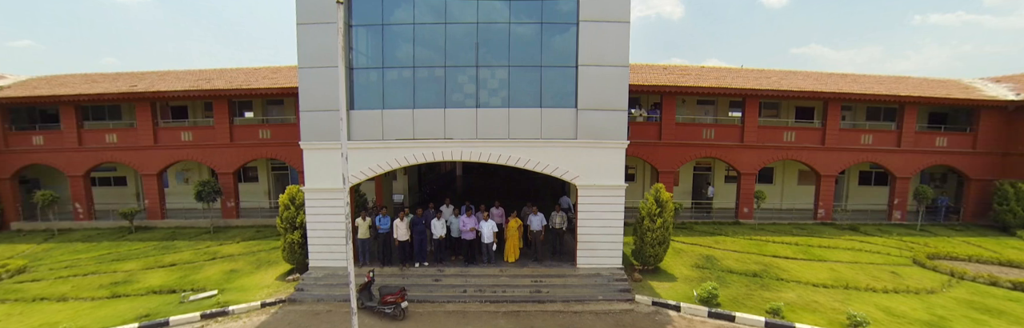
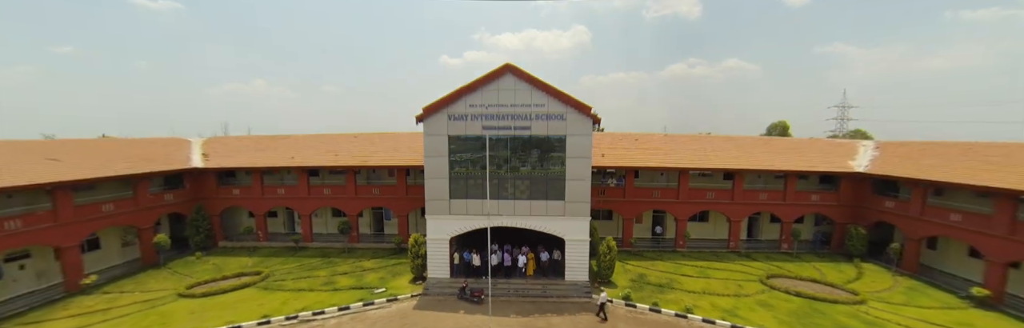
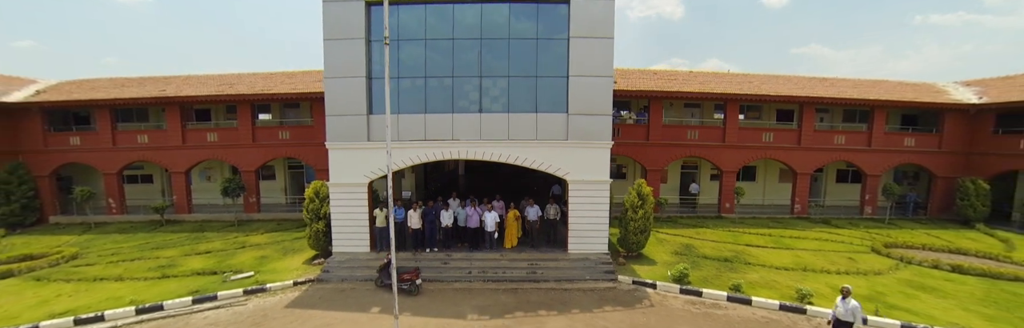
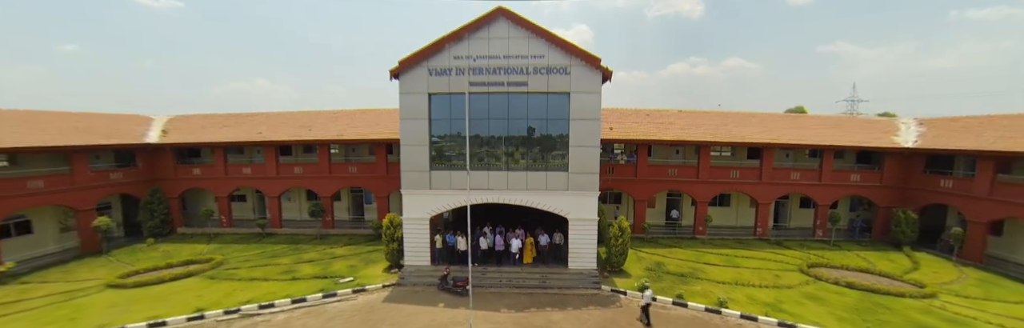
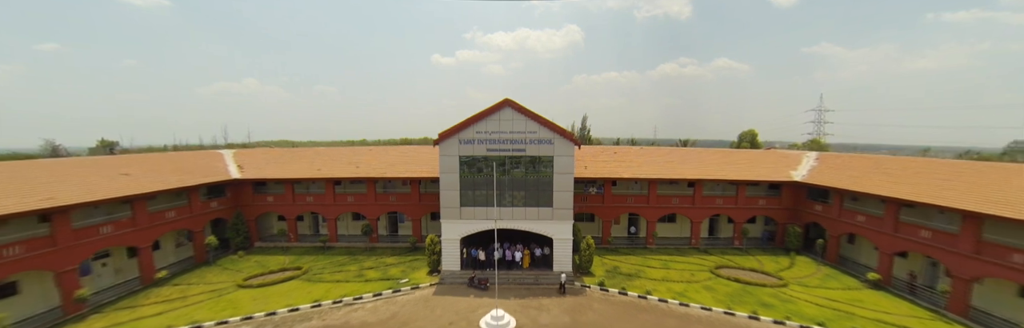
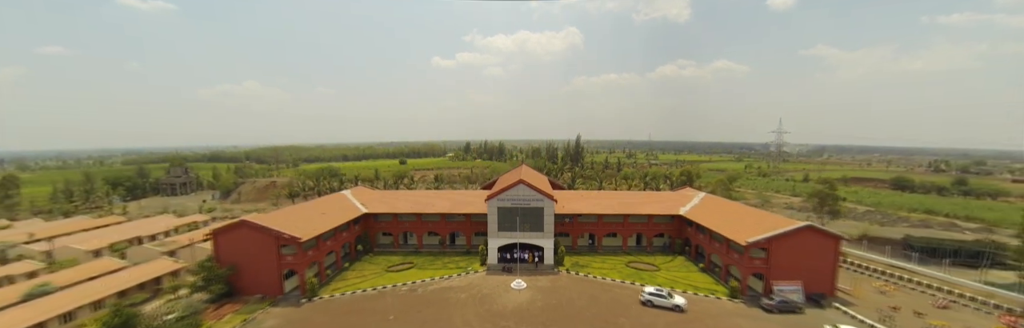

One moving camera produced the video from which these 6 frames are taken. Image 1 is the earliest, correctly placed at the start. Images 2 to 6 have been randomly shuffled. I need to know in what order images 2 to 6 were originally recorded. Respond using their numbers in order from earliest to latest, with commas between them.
3, 4, 2, 5, 6
